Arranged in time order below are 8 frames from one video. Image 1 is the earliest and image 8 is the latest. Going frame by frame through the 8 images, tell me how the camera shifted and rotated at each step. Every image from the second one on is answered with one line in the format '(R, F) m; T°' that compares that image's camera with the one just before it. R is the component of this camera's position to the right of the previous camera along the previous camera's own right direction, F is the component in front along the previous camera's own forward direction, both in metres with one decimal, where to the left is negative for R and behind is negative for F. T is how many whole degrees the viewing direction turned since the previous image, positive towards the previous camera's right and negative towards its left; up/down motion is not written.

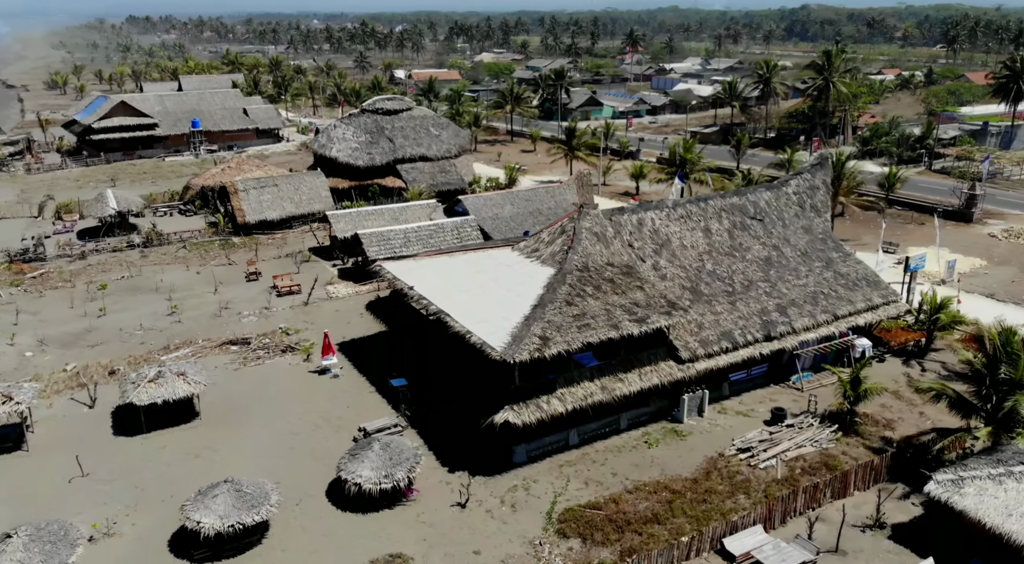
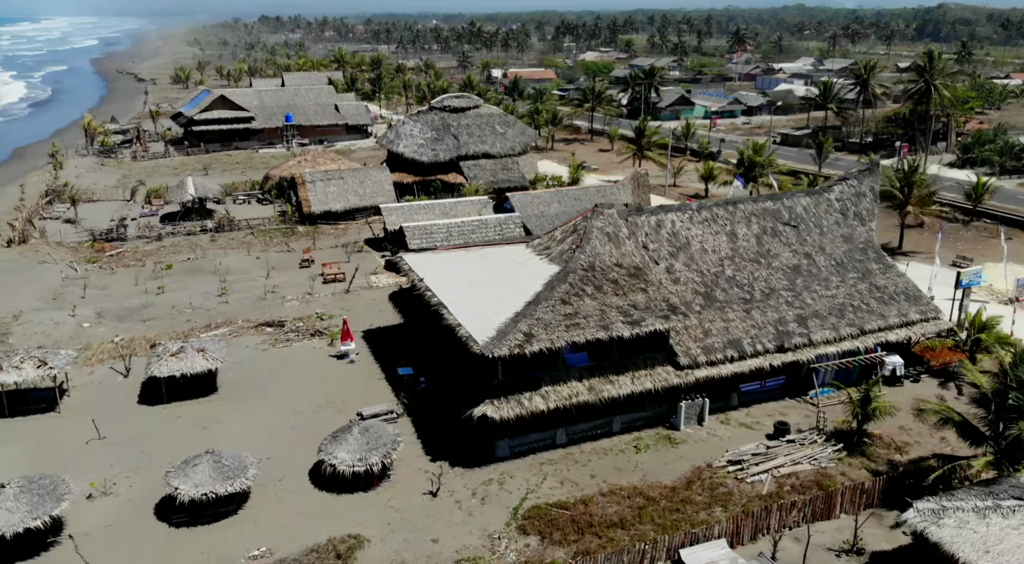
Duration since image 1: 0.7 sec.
(+2.5, +0.1) m; -8°
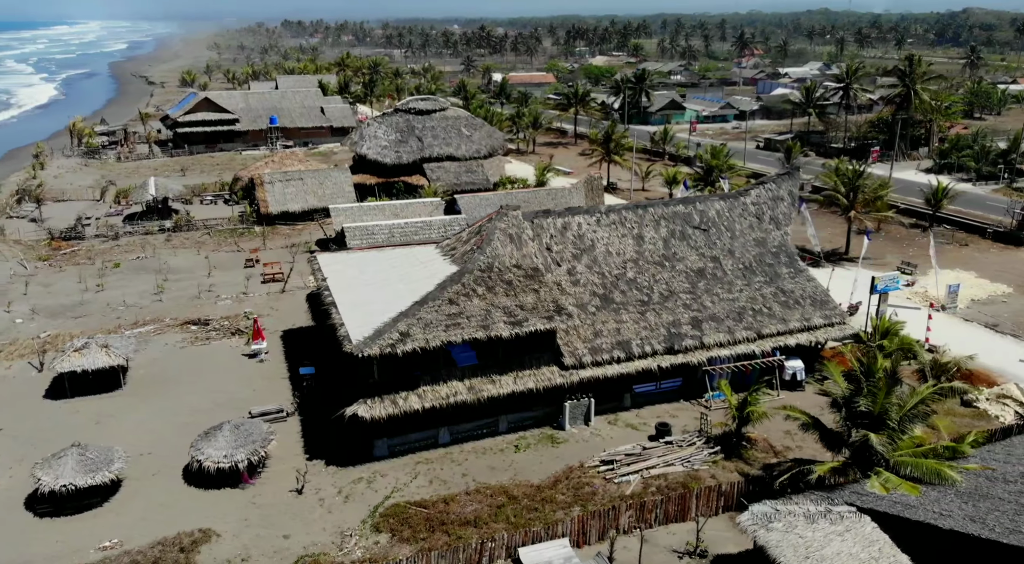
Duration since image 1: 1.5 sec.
(+3.2, 0.0) m; -2°
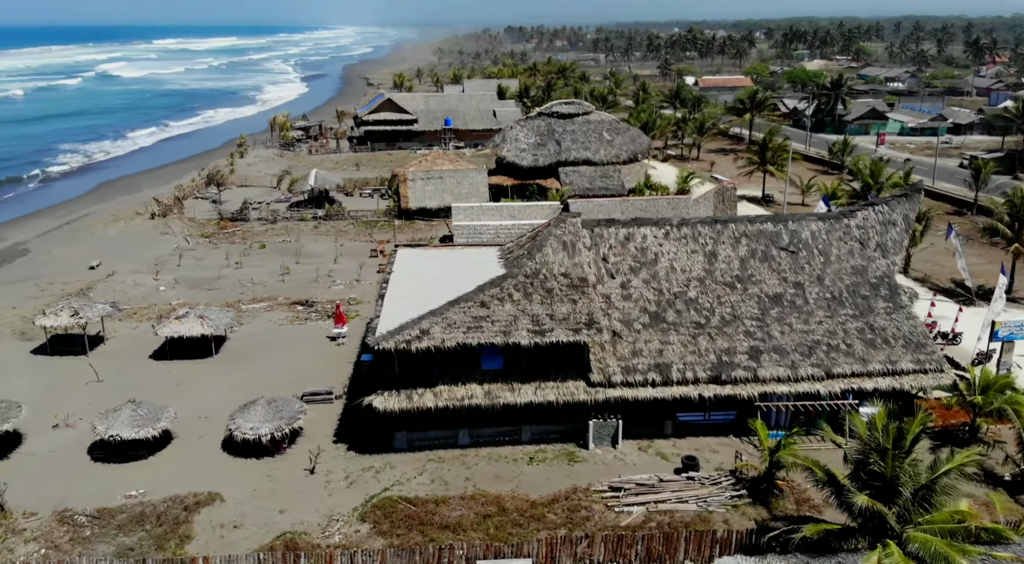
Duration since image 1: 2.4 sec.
(+3.8, +0.8) m; -15°
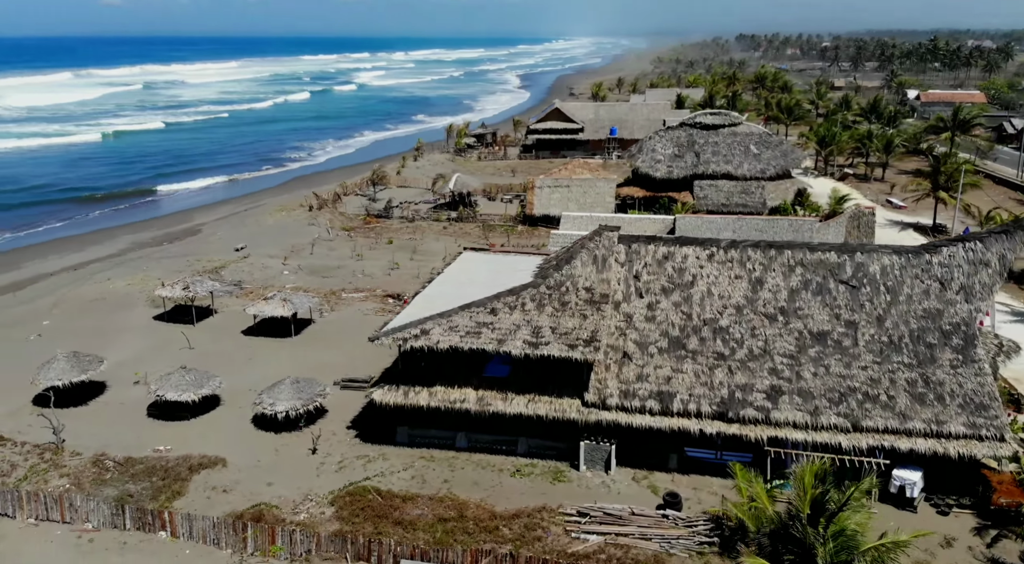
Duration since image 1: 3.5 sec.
(+4.5, +0.7) m; -16°
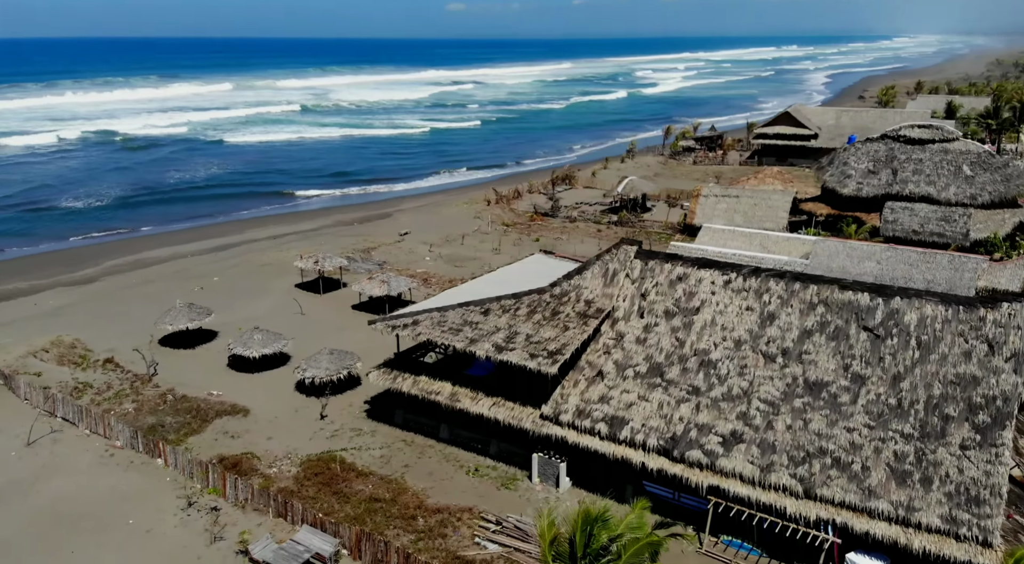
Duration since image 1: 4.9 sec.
(+6.5, +1.0) m; -21°
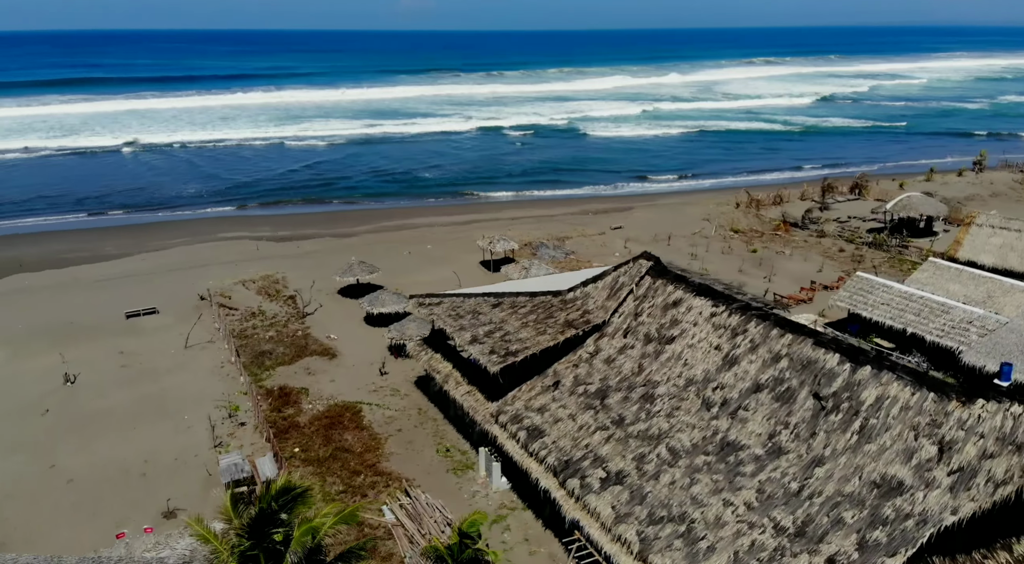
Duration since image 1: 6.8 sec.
(+8.5, +1.9) m; -29°
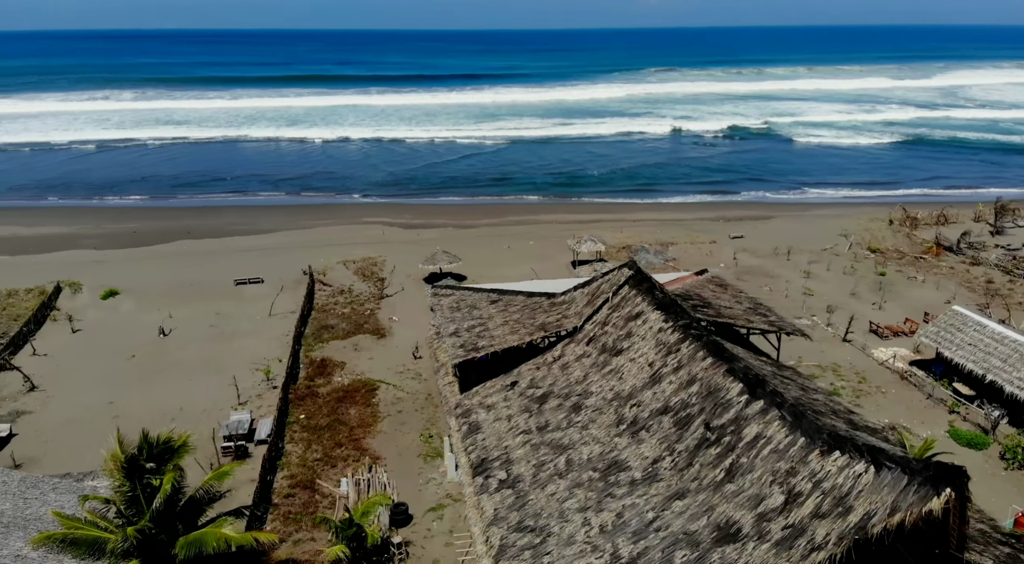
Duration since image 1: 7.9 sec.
(+5.2, +0.6) m; -16°
